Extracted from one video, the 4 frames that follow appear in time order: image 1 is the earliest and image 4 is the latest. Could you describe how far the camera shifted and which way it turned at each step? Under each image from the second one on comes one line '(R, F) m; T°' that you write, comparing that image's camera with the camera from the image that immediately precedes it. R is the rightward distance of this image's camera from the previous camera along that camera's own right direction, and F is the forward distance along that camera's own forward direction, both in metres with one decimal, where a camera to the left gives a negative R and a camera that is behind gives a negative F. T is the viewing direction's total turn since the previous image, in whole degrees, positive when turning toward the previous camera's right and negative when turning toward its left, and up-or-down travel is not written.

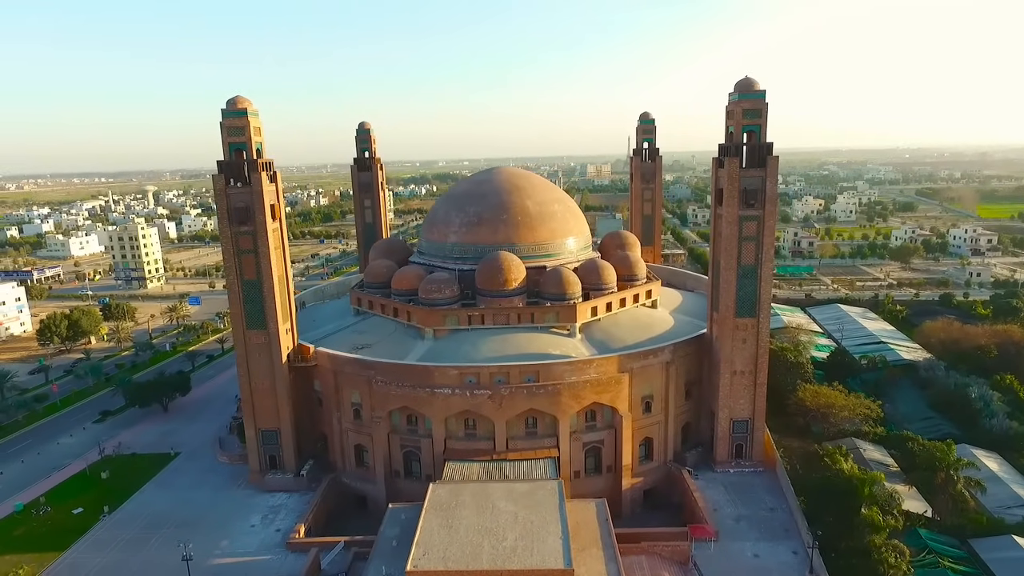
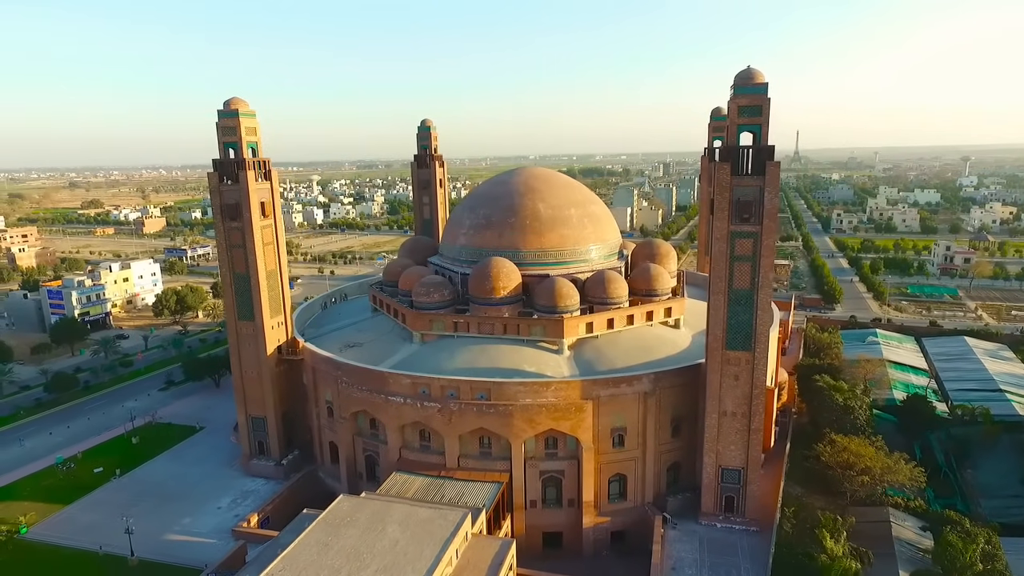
(+5.9, +2.0) m; -14°
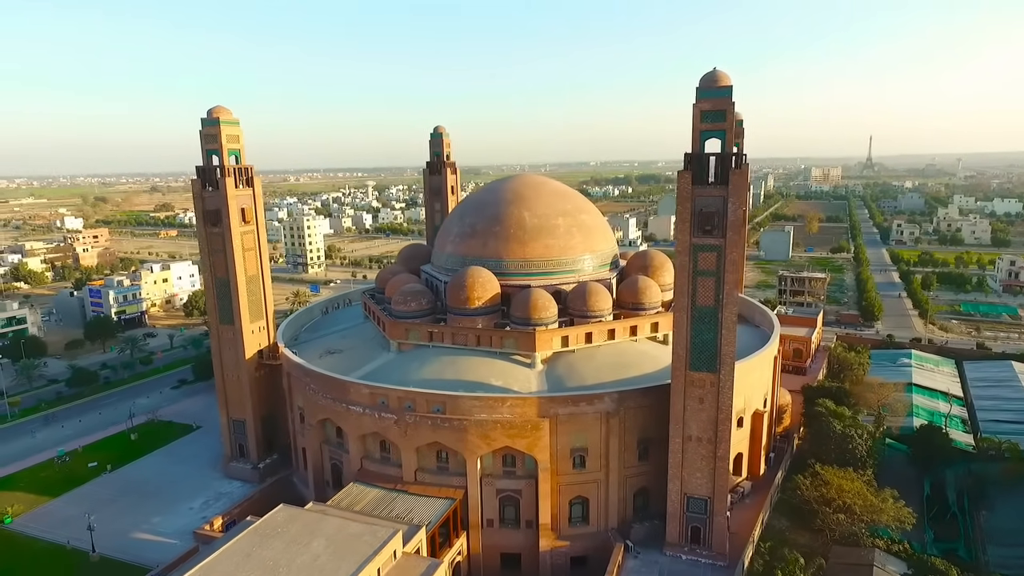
(+3.0, +0.7) m; -6°
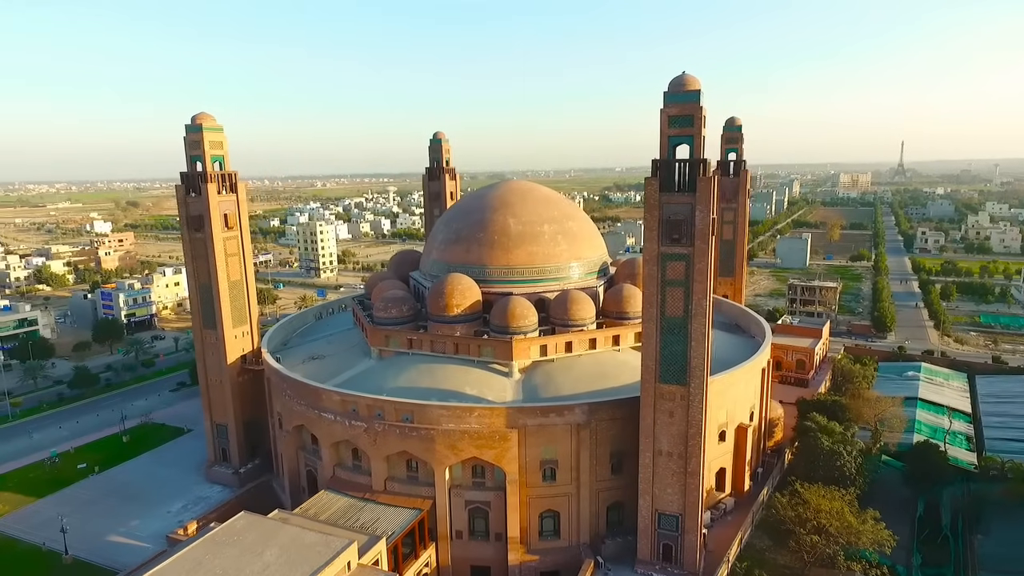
(+1.6, +0.3) m; -2°
